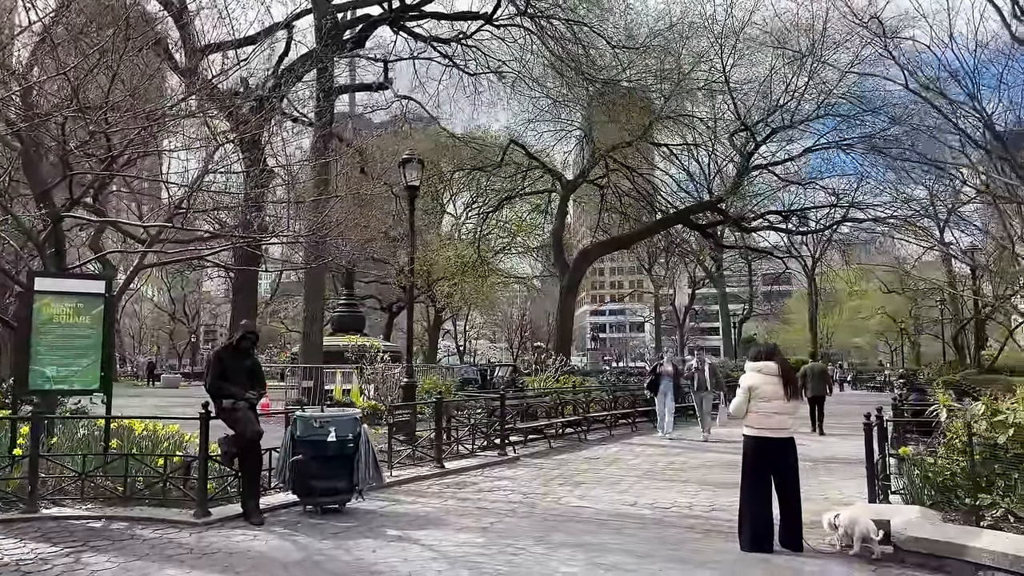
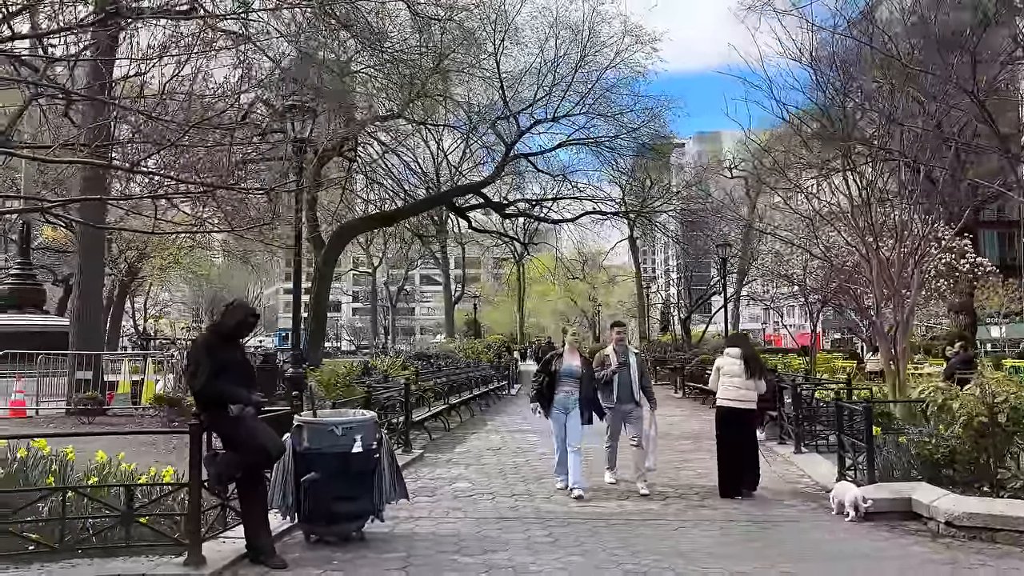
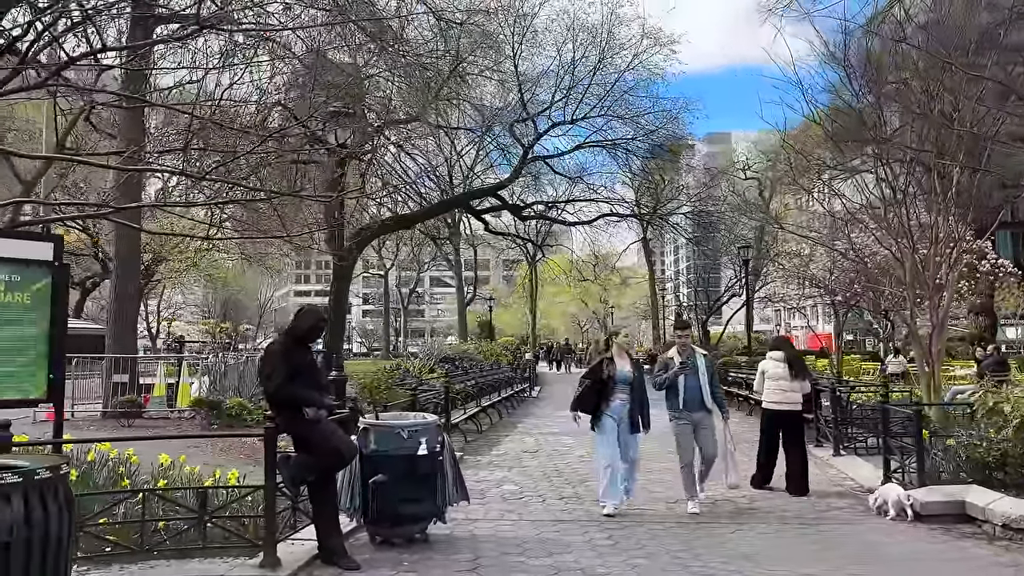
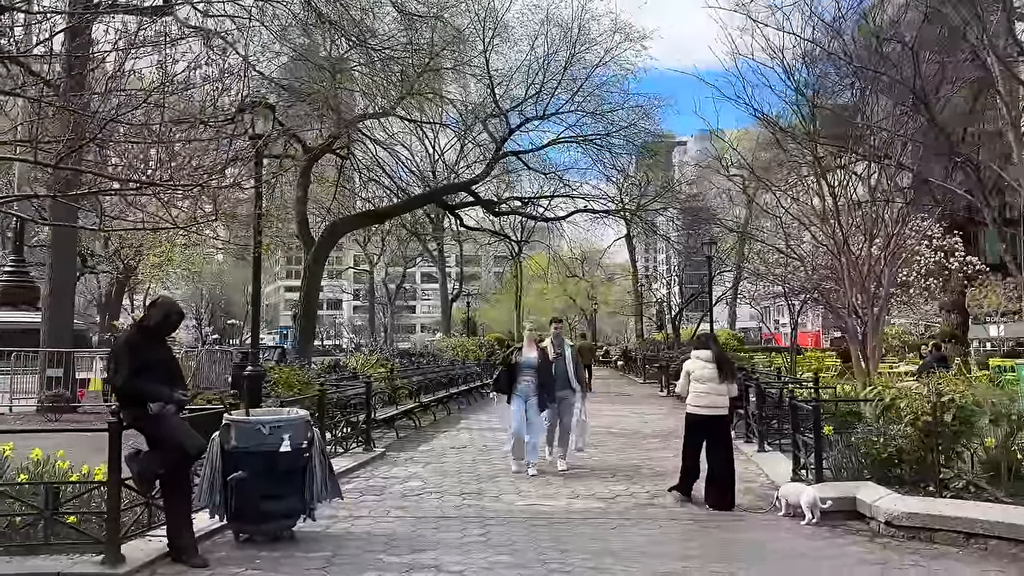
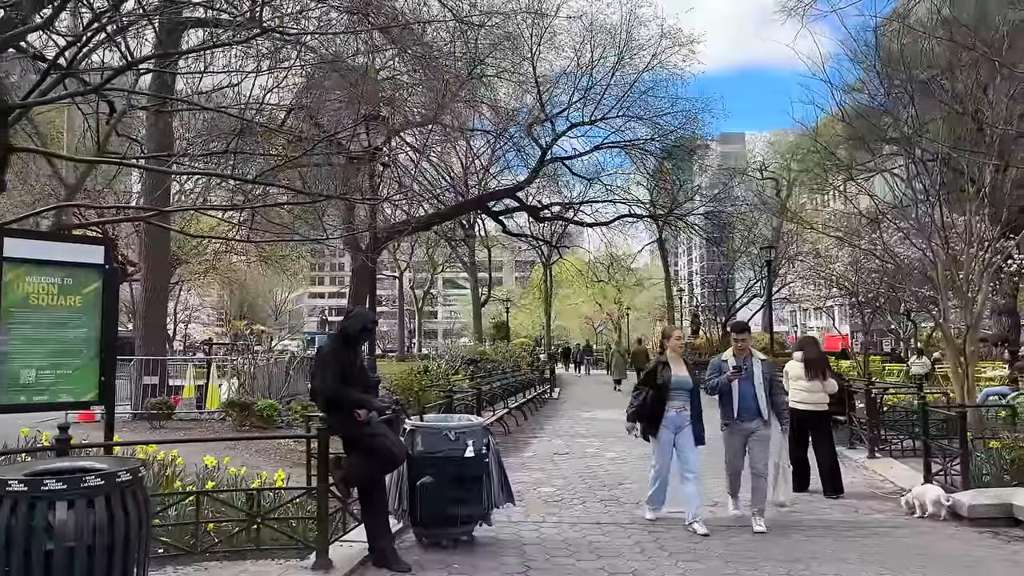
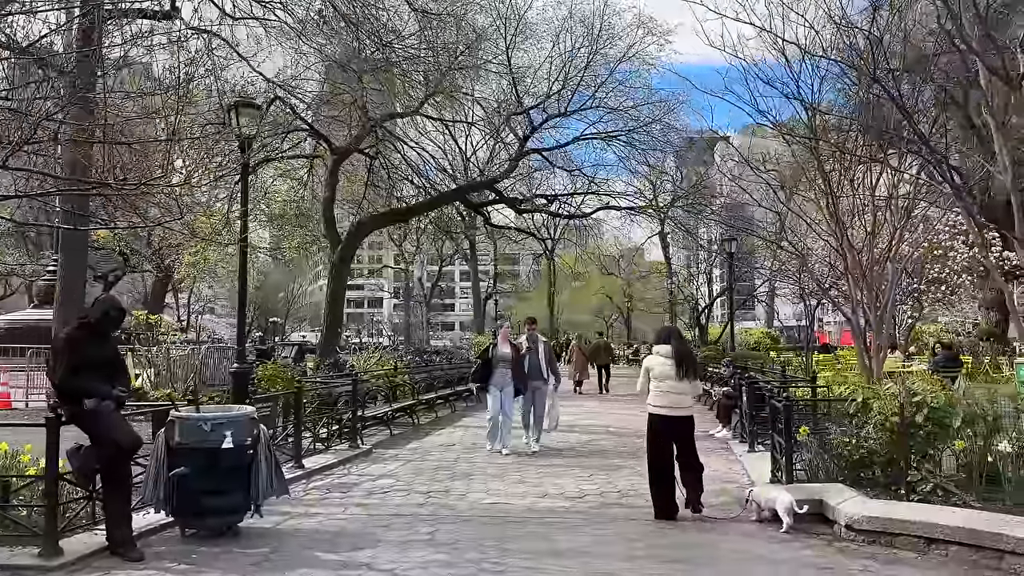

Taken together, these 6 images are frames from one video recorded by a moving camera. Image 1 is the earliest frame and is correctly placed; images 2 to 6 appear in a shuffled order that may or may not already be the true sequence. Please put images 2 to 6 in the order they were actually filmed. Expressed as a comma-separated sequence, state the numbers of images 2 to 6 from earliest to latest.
6, 4, 2, 3, 5
